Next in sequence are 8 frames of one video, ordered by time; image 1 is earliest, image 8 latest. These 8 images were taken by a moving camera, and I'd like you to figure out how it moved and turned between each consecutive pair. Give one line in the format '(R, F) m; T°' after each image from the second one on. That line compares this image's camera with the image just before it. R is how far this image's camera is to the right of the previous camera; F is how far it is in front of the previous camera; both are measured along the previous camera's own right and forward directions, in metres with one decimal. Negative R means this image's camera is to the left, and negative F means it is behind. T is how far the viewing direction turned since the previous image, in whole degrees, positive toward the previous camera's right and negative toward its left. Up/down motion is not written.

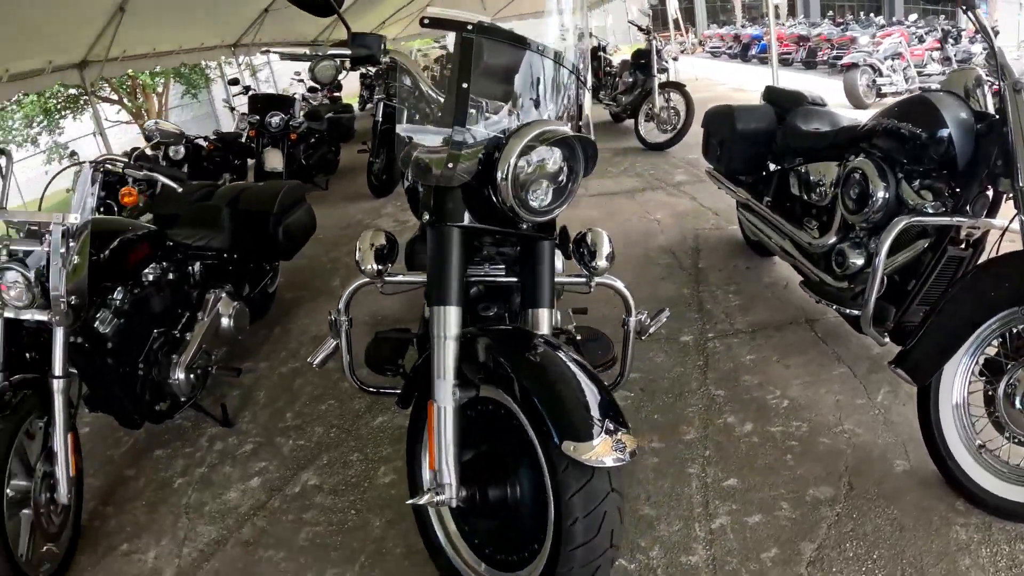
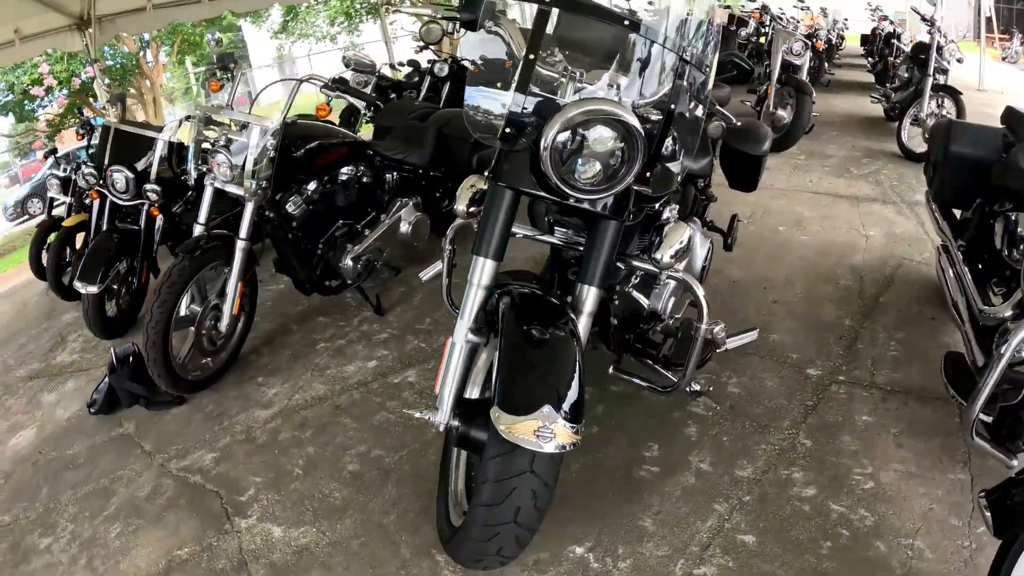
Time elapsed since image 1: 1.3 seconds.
(+0.7, +0.1) m; -27°
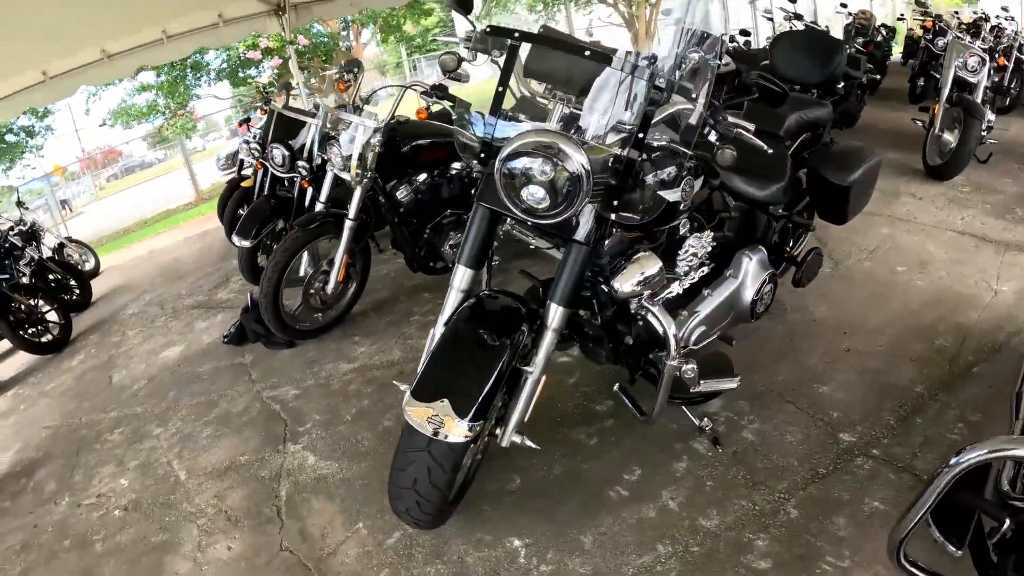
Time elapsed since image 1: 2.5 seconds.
(+0.8, +0.1) m; -23°
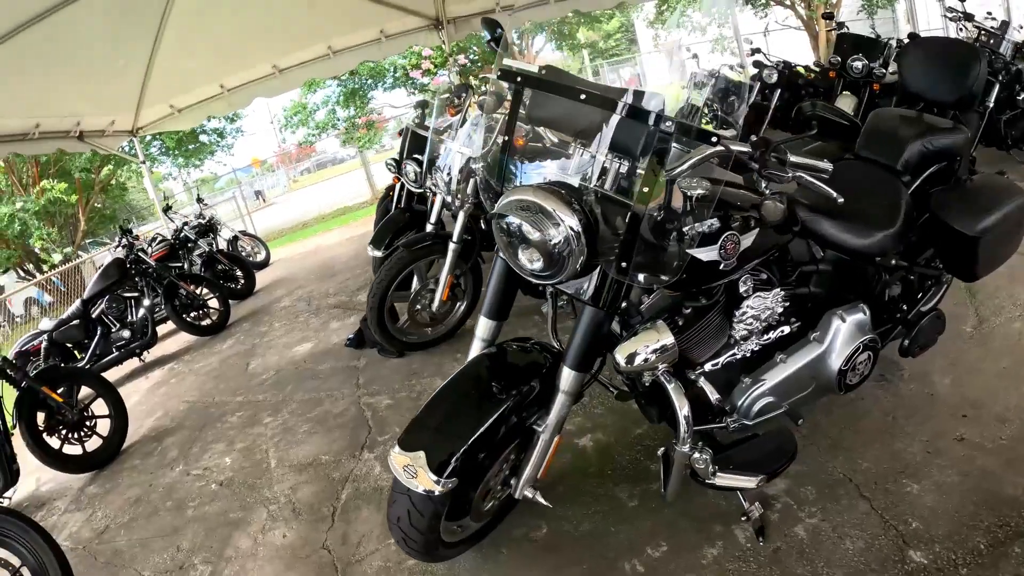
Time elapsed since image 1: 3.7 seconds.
(+0.5, +0.2) m; -18°
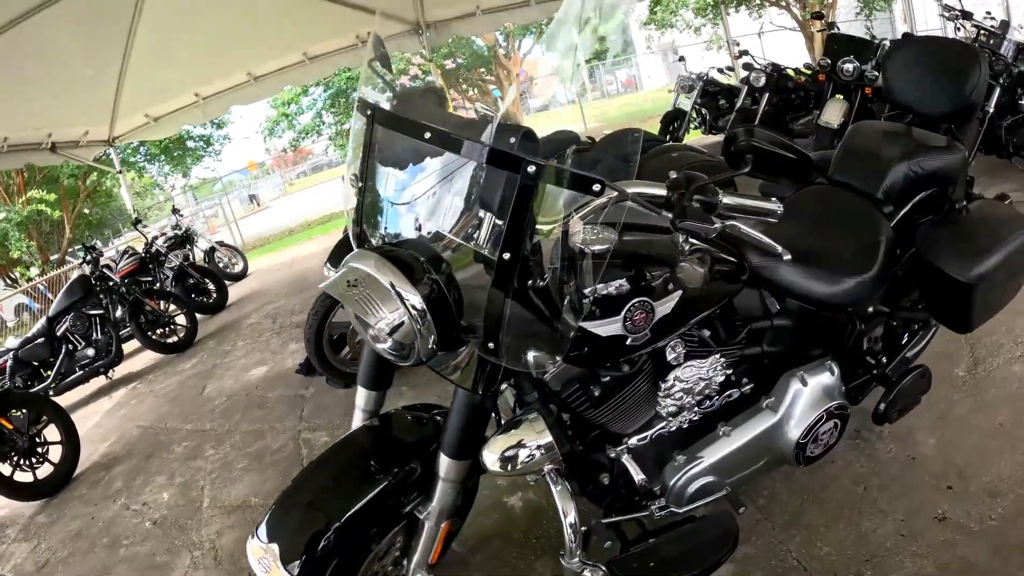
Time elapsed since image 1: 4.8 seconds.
(+0.3, +0.3) m; -4°
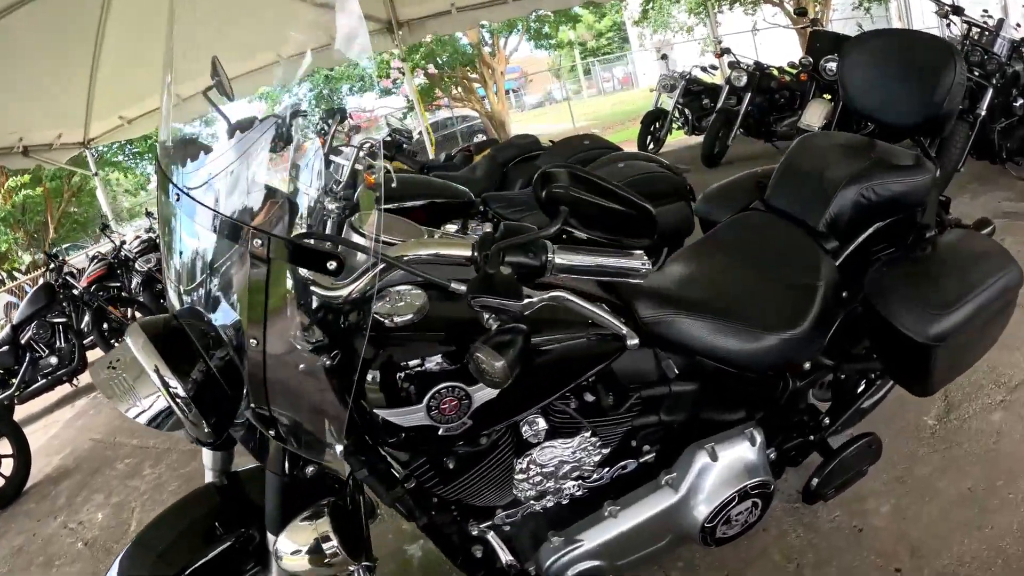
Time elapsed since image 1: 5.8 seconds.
(+0.3, +0.2) m; -4°
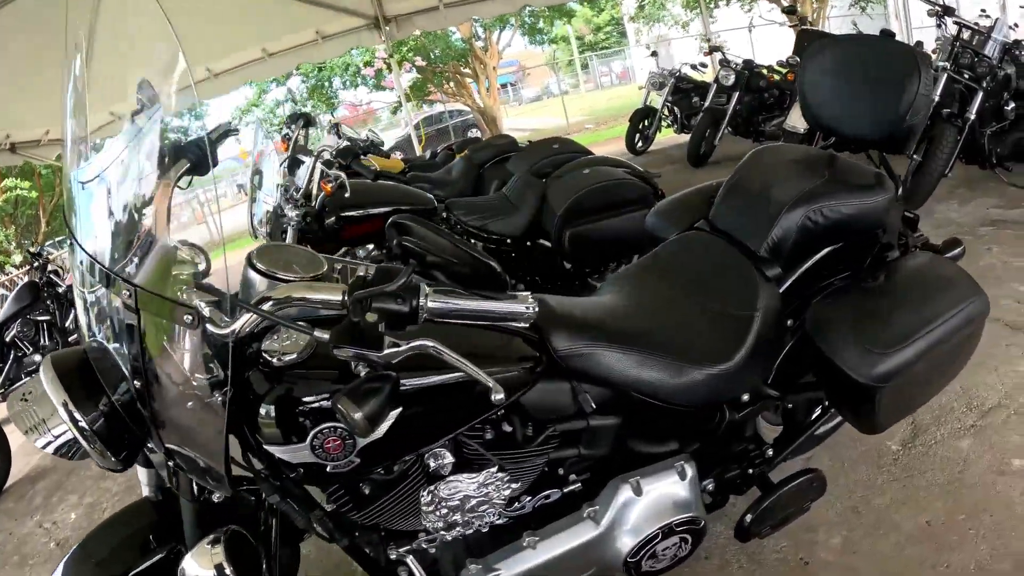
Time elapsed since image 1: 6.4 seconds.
(+0.2, +0.1) m; -2°
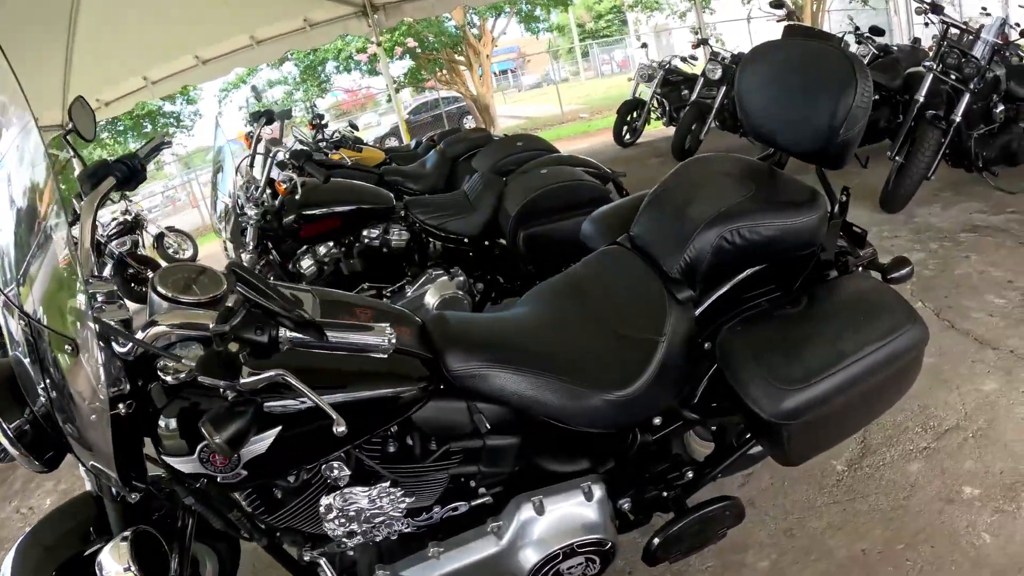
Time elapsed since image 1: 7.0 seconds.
(+0.2, 0.0) m; -2°
